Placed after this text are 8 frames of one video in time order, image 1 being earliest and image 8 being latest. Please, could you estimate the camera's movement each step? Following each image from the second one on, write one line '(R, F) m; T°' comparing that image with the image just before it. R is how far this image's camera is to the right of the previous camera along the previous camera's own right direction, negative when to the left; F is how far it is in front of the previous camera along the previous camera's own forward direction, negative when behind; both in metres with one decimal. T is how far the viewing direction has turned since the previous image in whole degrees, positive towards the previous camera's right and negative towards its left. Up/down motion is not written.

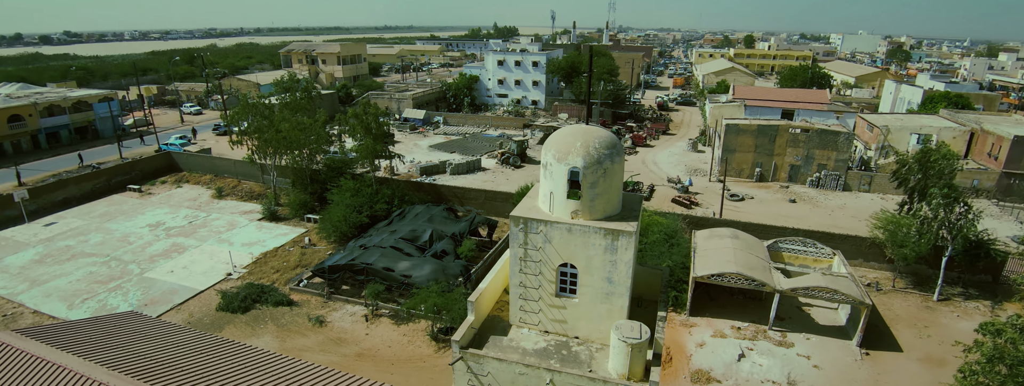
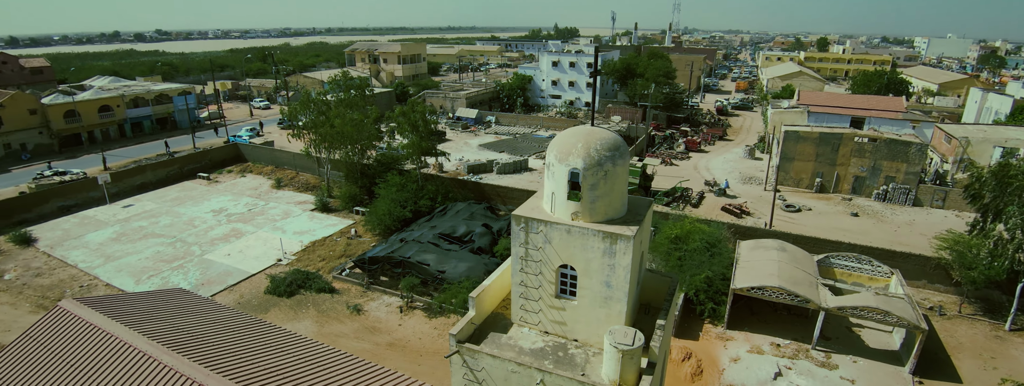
(+0.5, 0.0) m; -6°
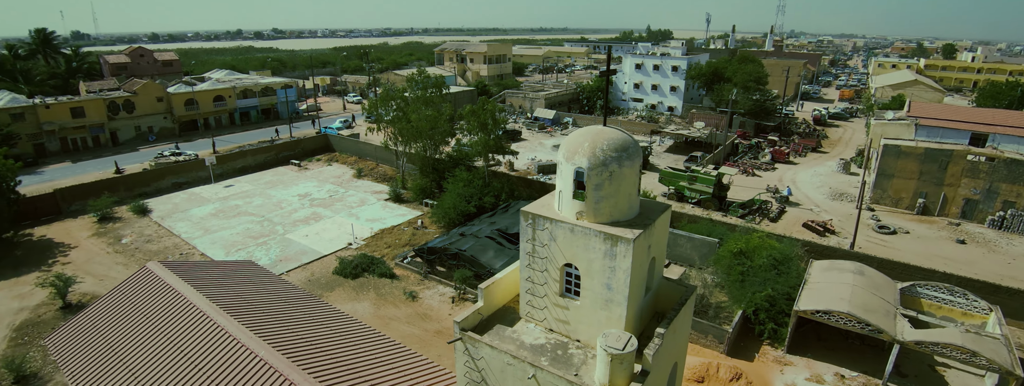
(+0.7, 0.0) m; -9°
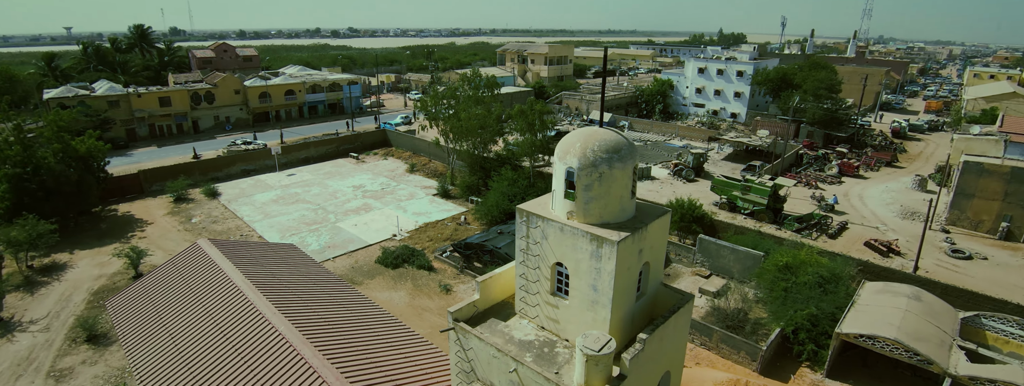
(+0.6, -0.1) m; -6°
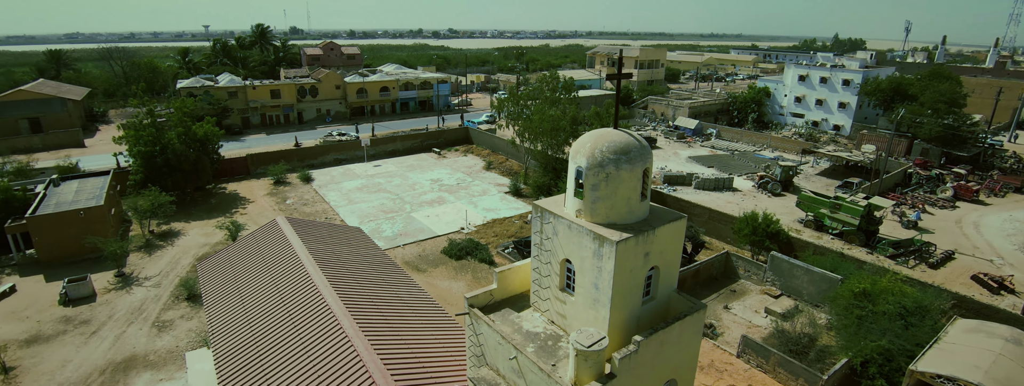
(+0.7, -0.2) m; -9°
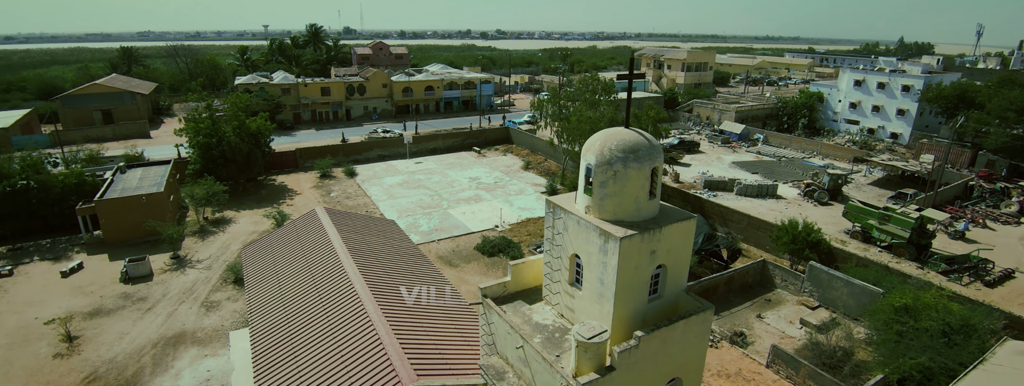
(+0.3, -0.2) m; -5°
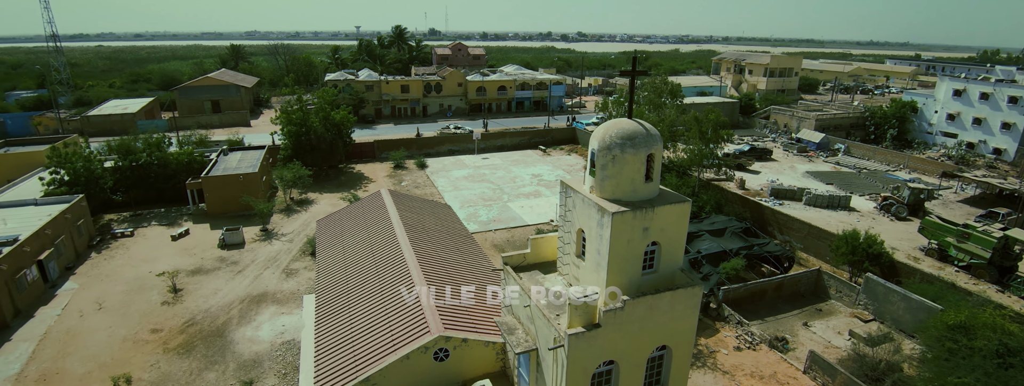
(+0.7, -0.8) m; -8°
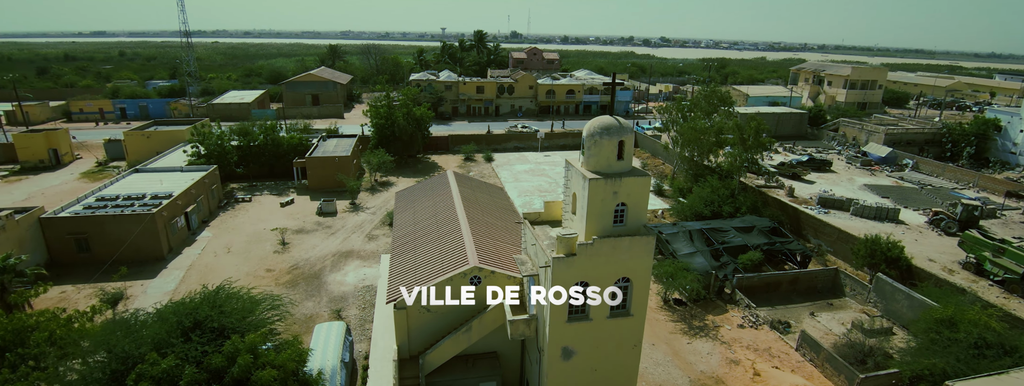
(+1.0, -2.5) m; -8°
